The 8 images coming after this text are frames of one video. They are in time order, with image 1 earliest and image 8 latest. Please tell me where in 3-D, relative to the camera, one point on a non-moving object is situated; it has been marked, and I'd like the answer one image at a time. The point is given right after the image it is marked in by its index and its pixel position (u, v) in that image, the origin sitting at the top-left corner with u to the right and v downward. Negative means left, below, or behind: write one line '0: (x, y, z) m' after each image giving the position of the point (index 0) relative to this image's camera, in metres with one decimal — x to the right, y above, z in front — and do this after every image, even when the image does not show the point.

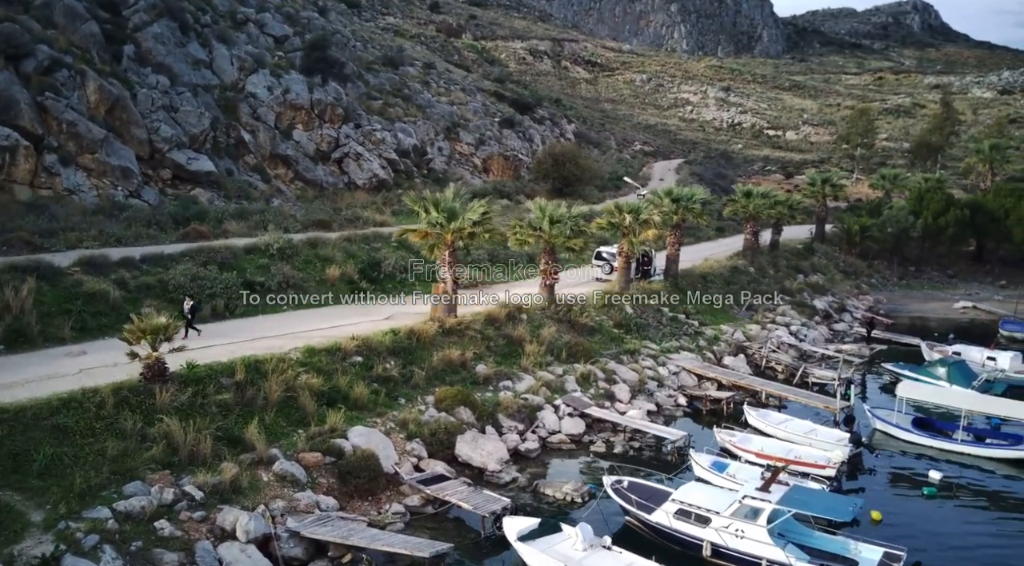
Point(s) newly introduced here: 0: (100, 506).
0: (-8.9, -4.8, +19.5) m
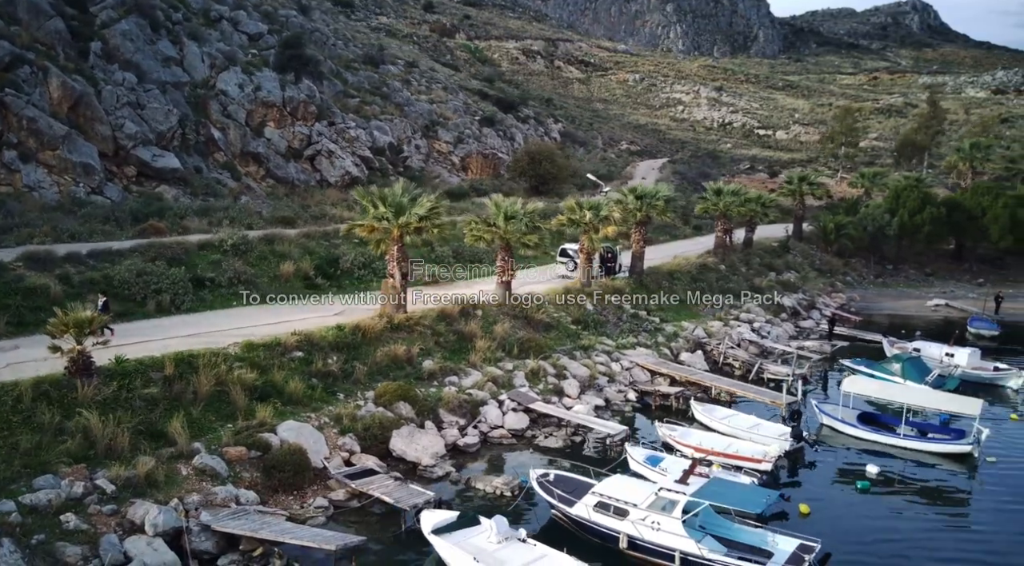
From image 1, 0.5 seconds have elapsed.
0: (-10.9, -4.6, +19.4) m
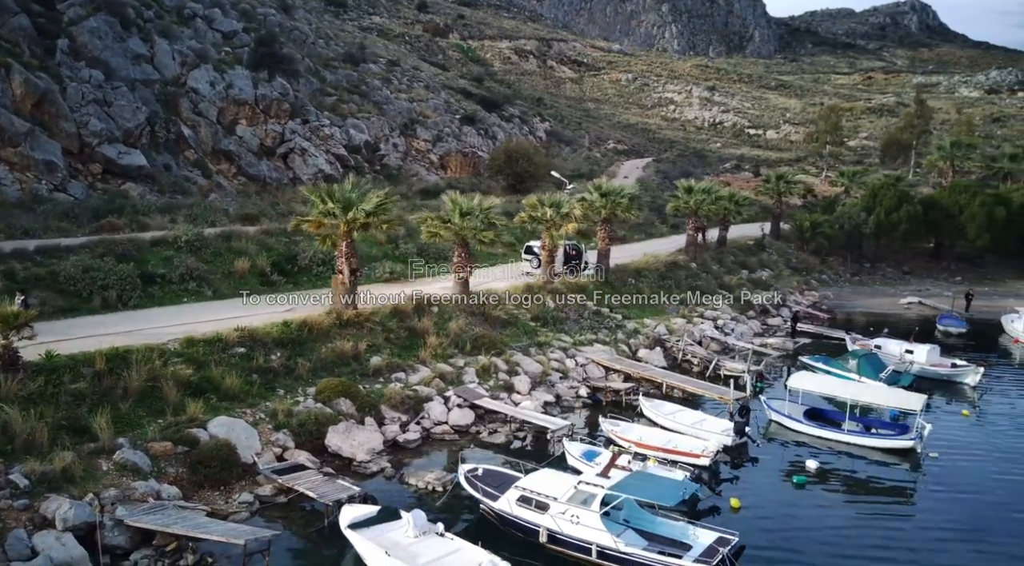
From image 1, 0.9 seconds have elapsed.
0: (-12.8, -4.5, +19.3) m
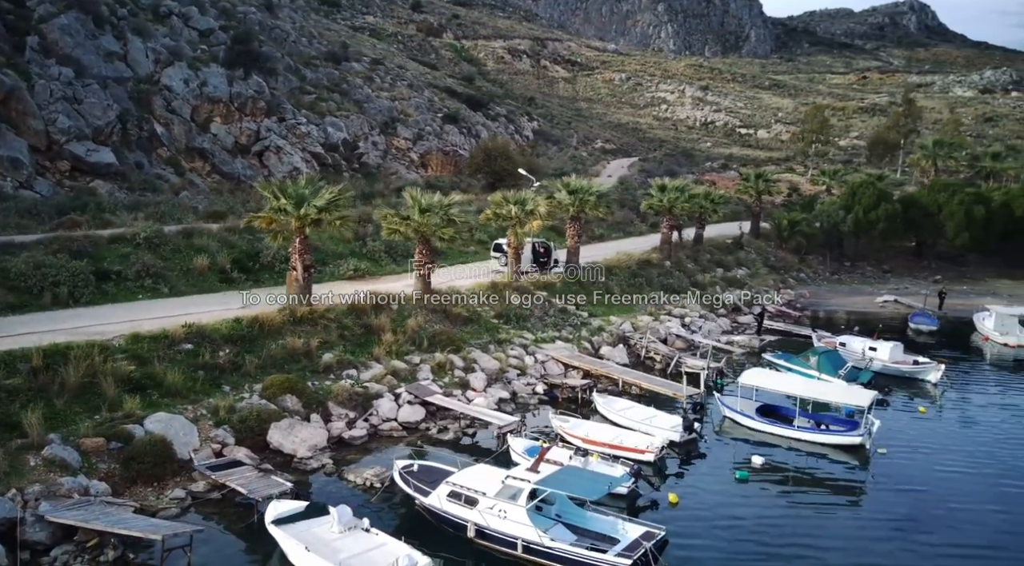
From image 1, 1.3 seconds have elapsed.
0: (-14.5, -4.4, +19.2) m
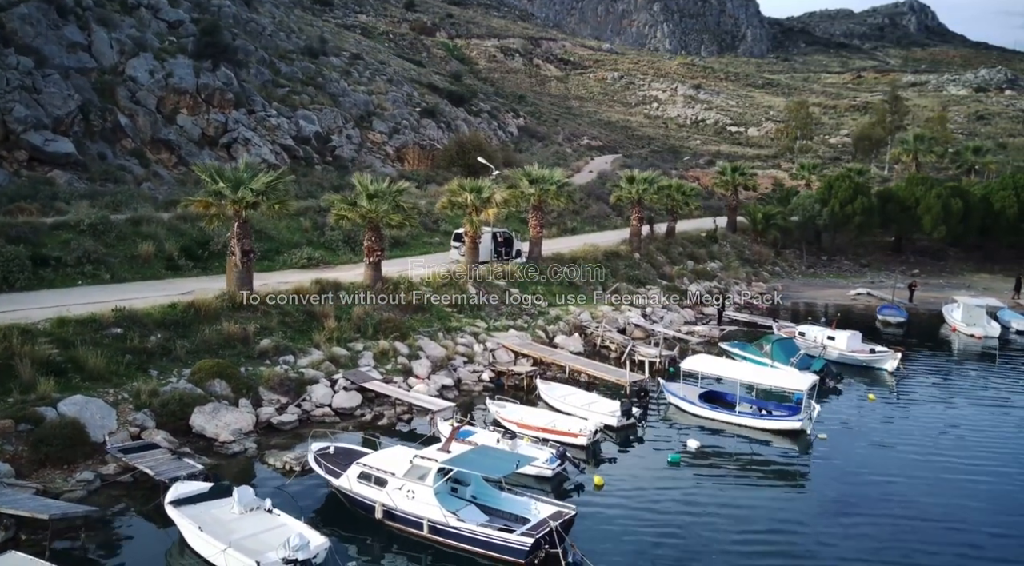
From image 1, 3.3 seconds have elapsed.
0: (-16.6, -3.8, +18.7) m
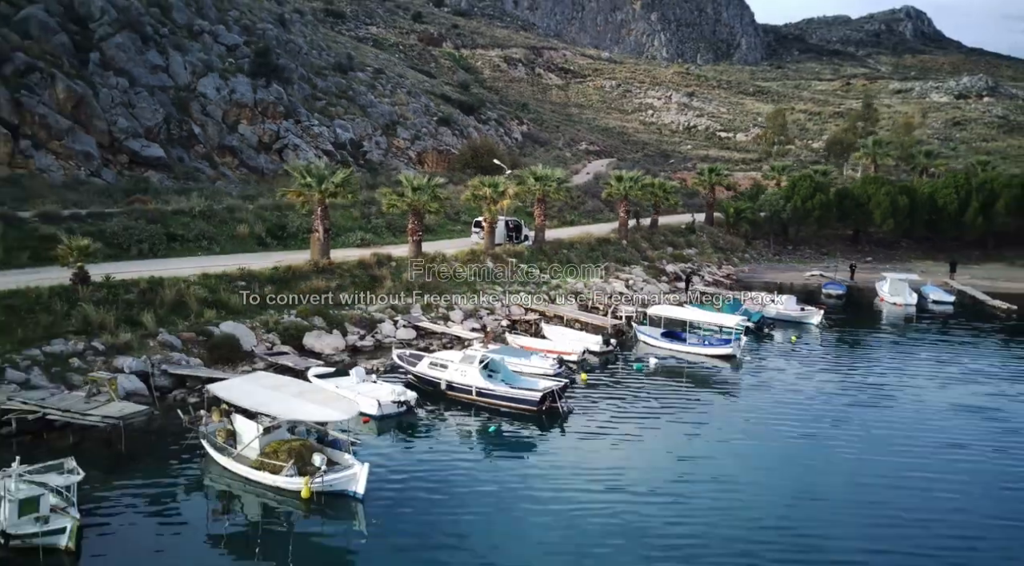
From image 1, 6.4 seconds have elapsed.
0: (-16.0, -2.2, +30.1) m
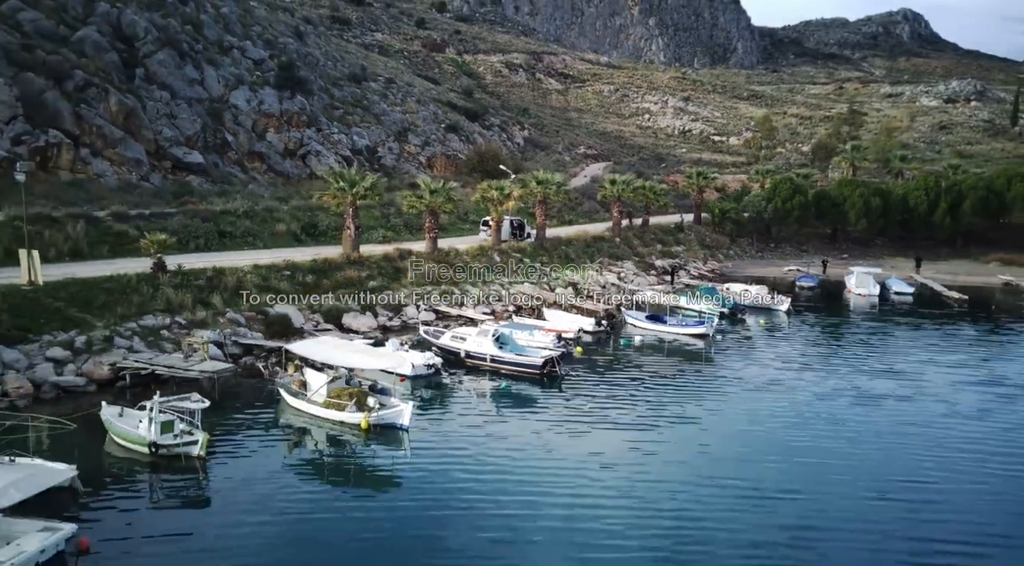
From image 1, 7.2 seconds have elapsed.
0: (-15.7, -1.6, +37.0) m
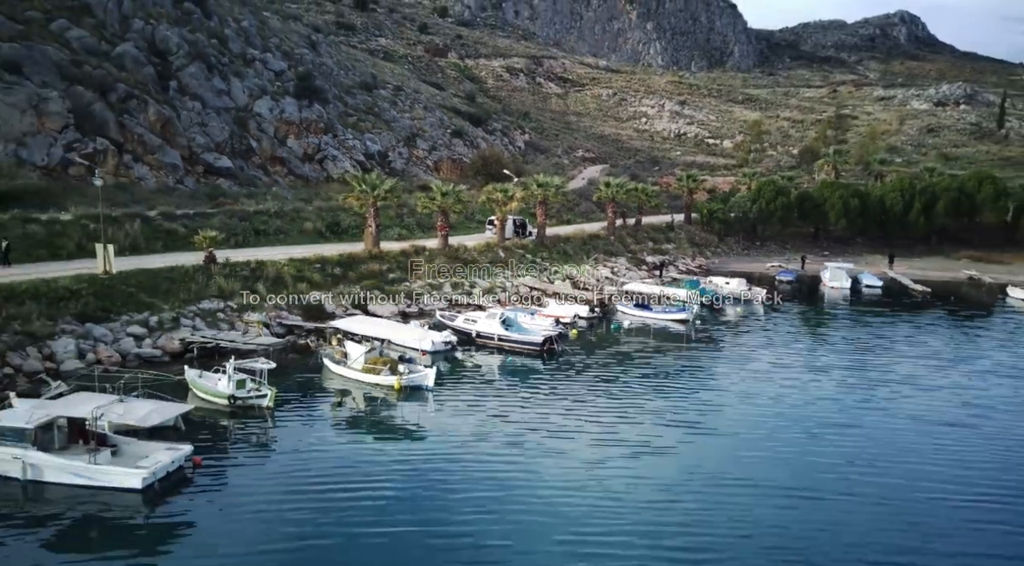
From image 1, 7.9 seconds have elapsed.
0: (-15.5, -1.1, +43.3) m
